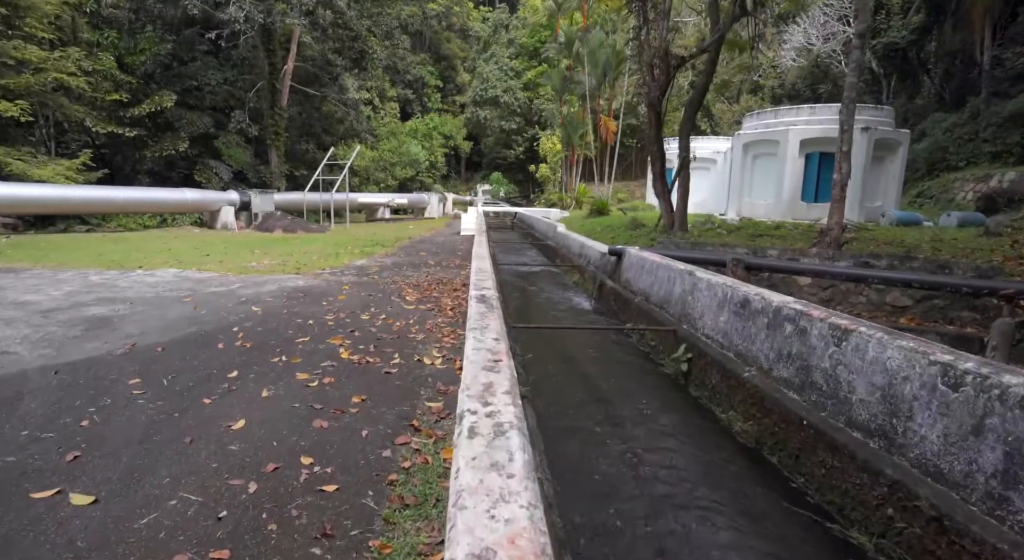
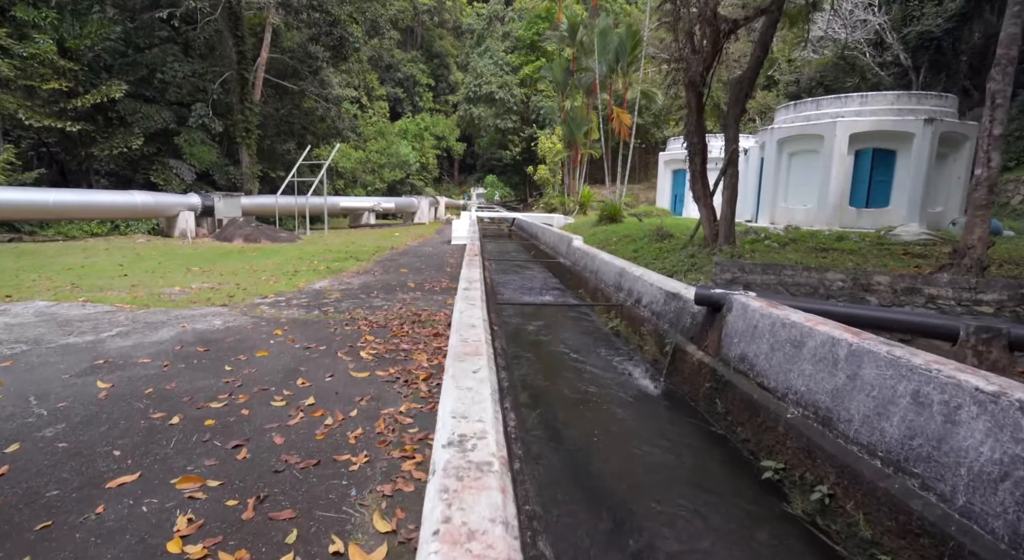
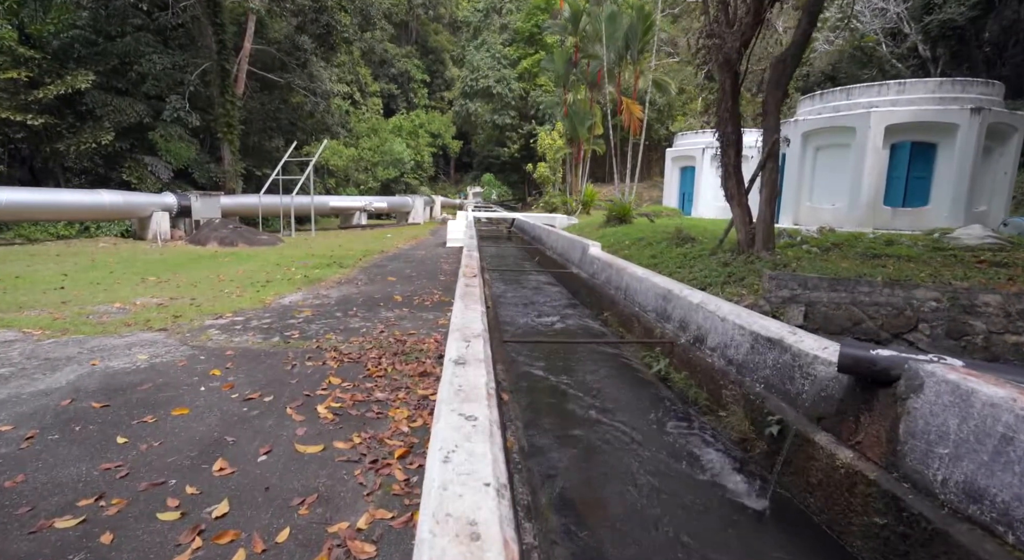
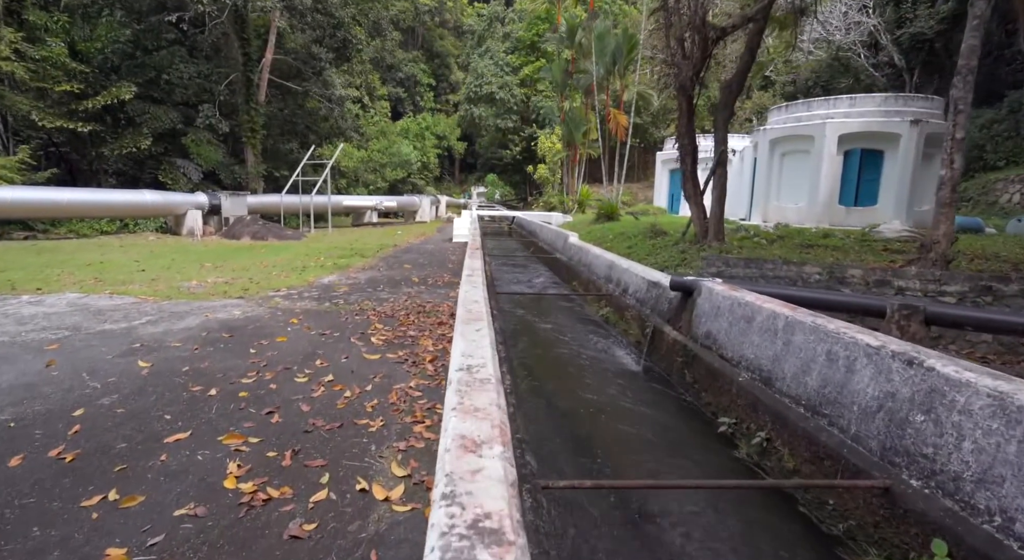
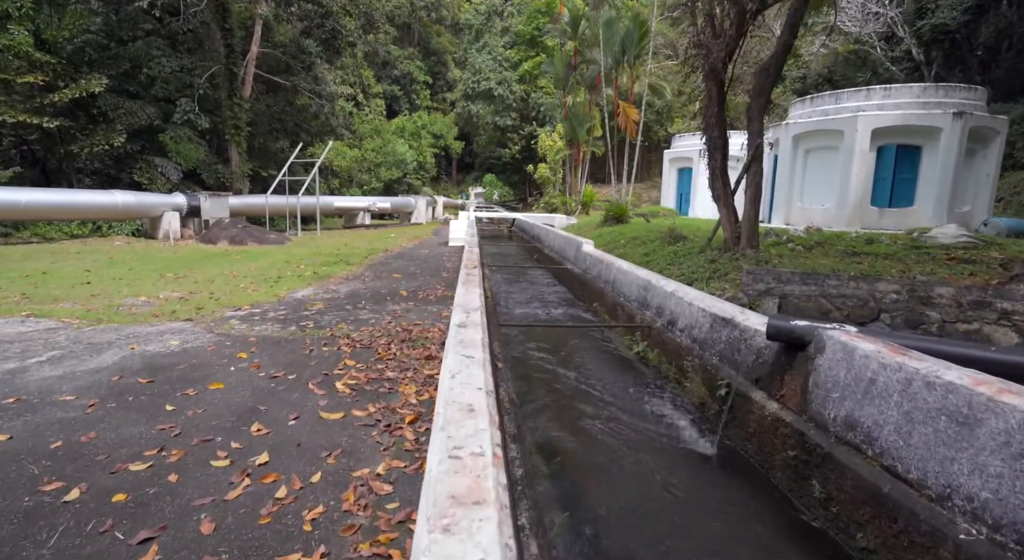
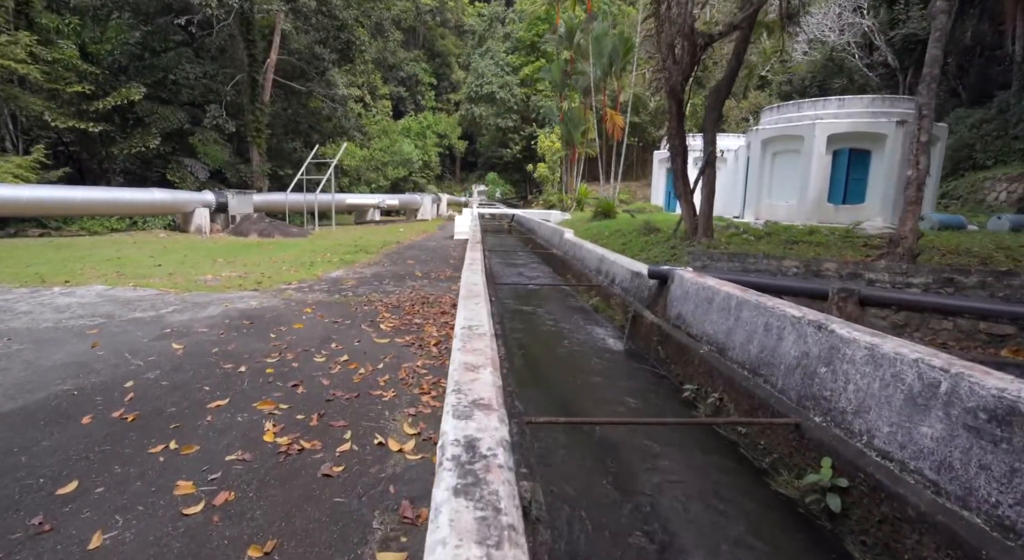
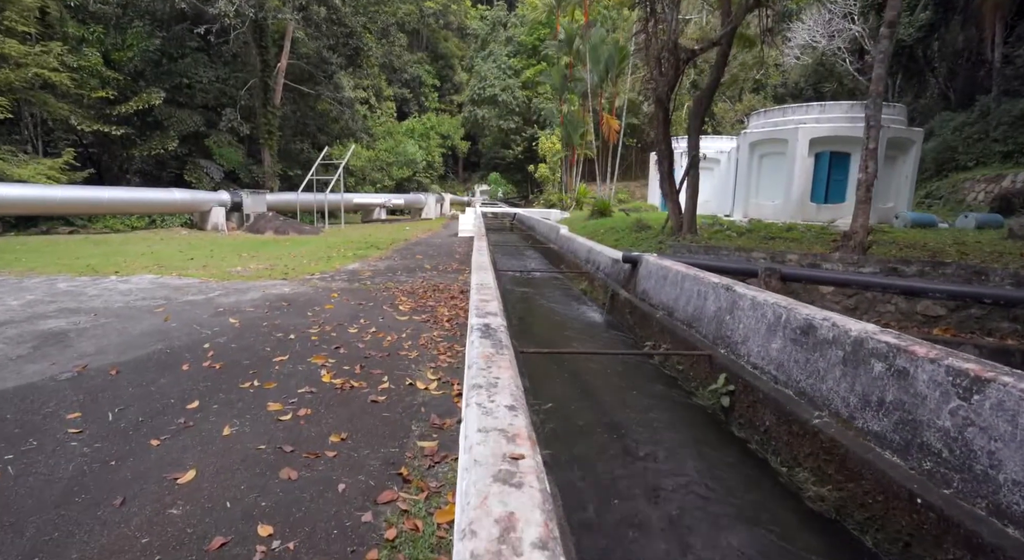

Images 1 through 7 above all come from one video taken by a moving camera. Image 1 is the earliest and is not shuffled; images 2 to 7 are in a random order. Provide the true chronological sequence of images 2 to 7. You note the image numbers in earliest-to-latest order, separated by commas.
7, 6, 4, 2, 5, 3
